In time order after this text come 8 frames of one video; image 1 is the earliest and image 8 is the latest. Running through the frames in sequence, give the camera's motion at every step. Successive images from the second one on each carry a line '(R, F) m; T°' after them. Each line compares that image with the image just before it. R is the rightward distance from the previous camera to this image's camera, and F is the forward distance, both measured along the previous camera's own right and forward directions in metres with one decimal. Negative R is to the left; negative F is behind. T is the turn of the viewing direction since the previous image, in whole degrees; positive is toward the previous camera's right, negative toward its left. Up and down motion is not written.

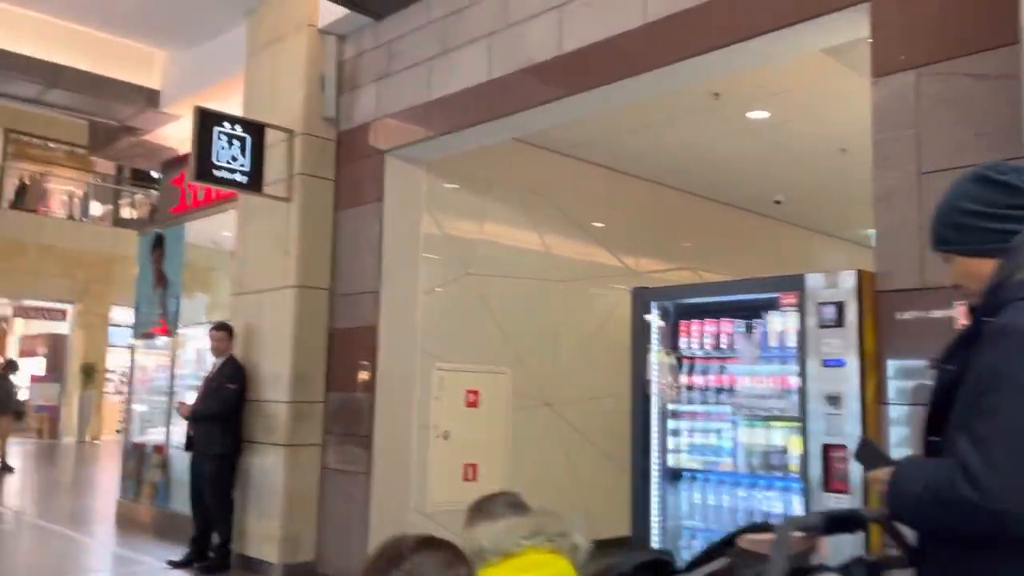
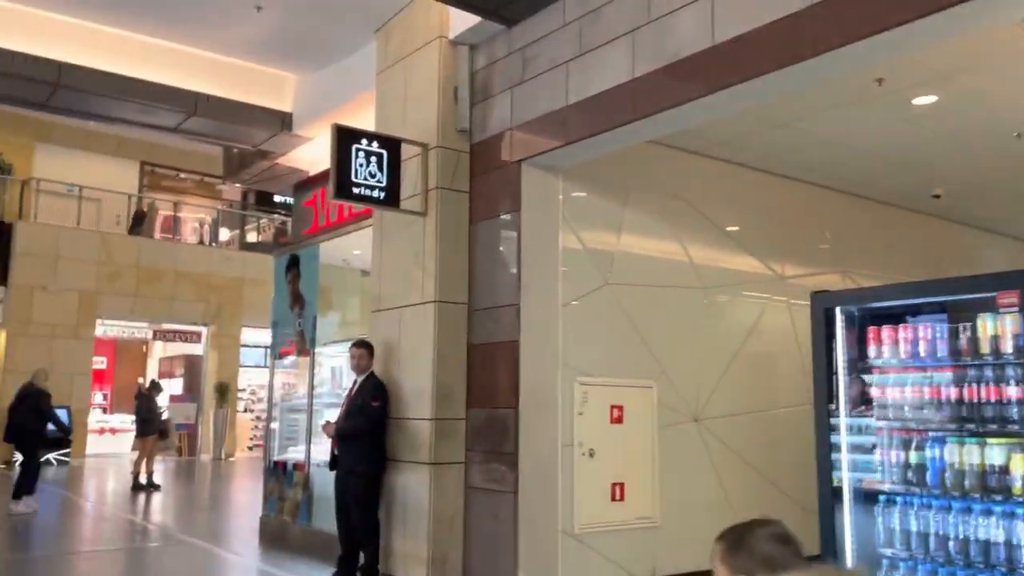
(-0.2, +0.2) m; -7°
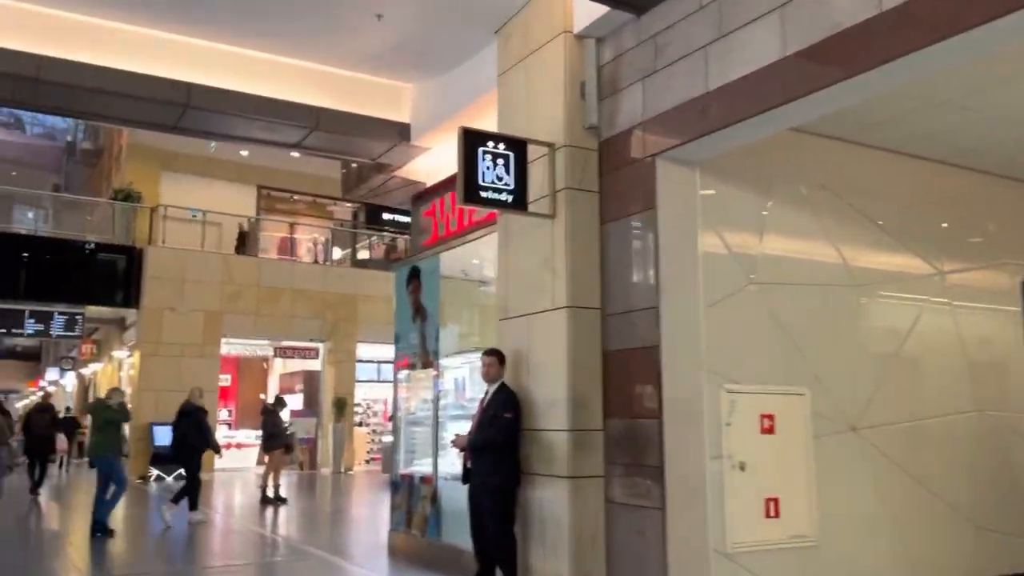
(-0.2, +0.2) m; -7°
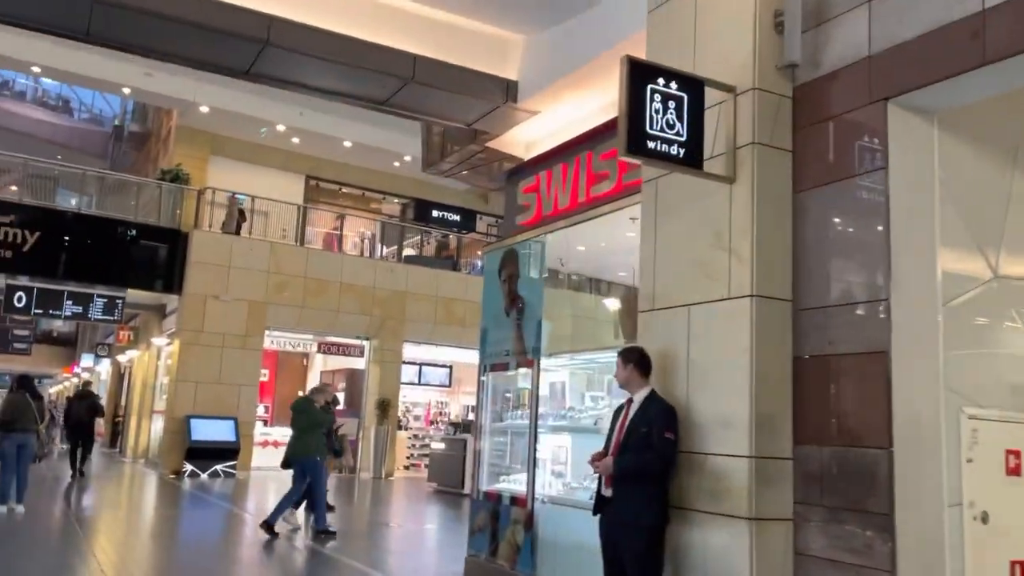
(-0.6, +1.0) m; -2°
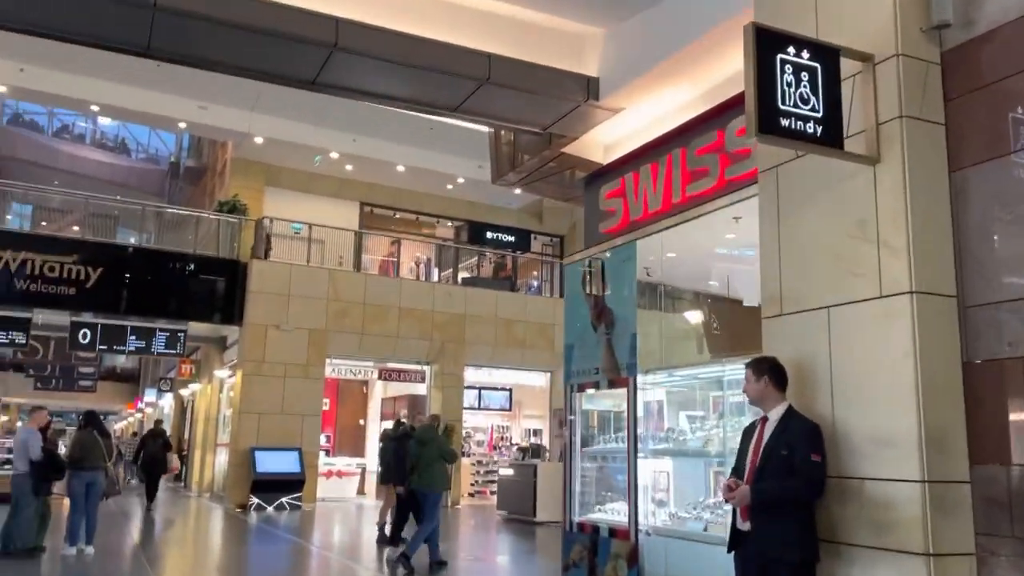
(-0.3, +0.4) m; -3°
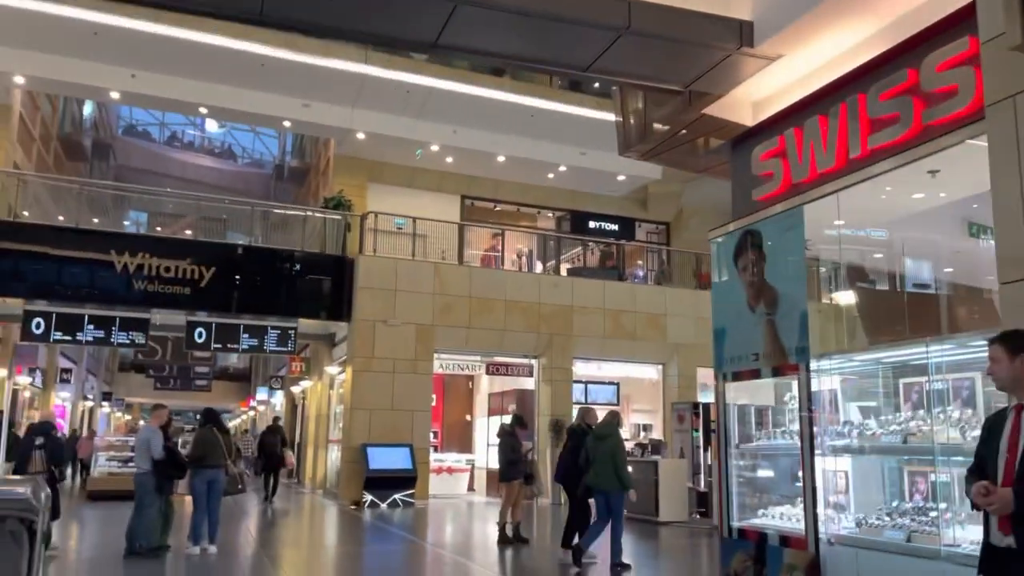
(-0.3, +0.5) m; -7°
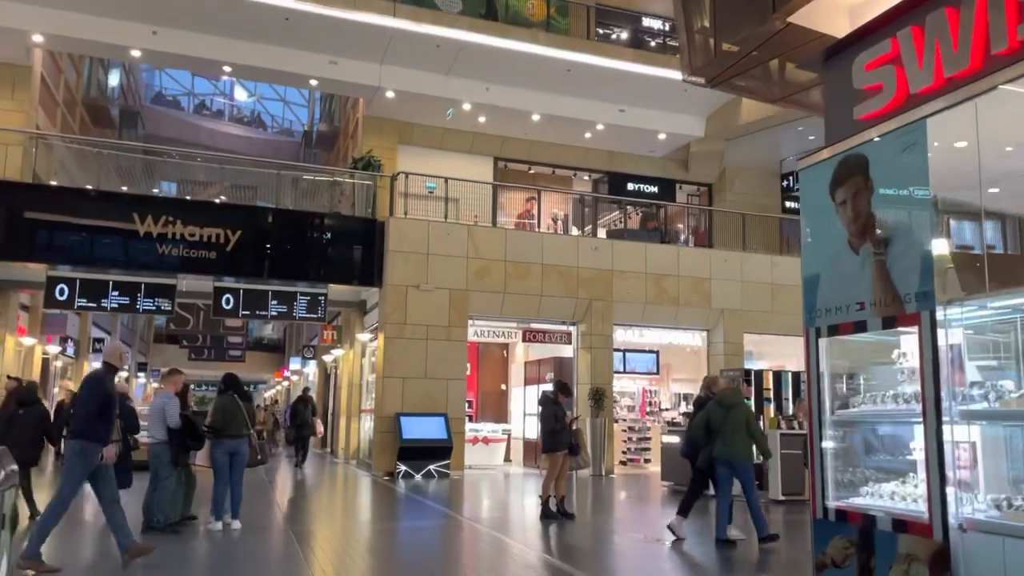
(-0.1, +0.7) m; -2°
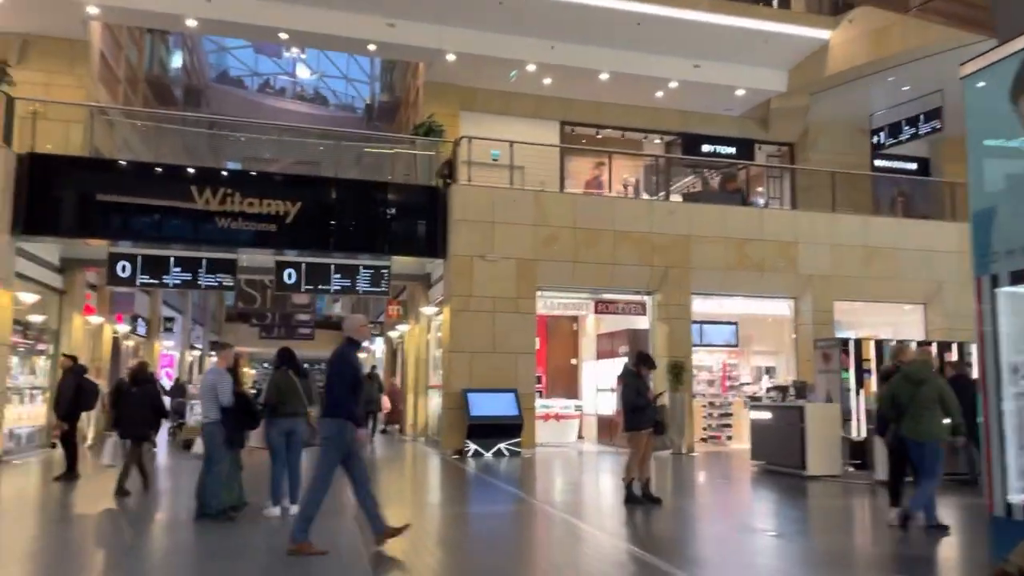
(-0.1, +0.8) m; -5°
